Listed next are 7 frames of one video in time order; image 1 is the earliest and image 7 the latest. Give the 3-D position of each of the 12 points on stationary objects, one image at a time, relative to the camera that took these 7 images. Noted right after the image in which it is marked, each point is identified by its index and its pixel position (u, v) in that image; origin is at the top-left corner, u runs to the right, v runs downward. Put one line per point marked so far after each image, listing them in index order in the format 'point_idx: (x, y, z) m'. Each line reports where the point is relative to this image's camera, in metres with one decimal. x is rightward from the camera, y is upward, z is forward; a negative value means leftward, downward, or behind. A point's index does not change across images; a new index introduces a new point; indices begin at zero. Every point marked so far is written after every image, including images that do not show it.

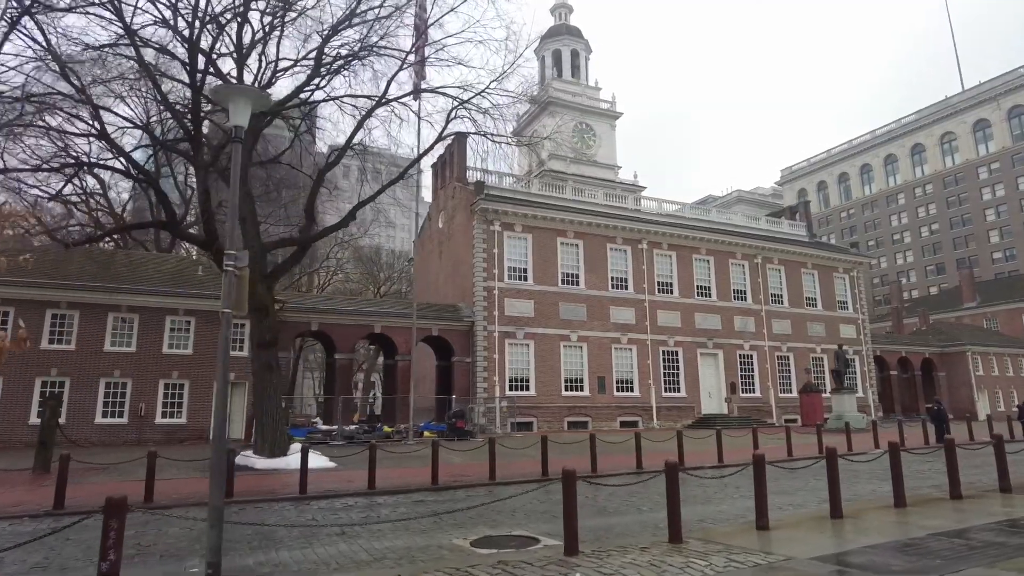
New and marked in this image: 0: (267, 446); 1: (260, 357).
0: (-5.7, -3.6, +14.8) m
1: (-6.1, -1.7, +15.1) m
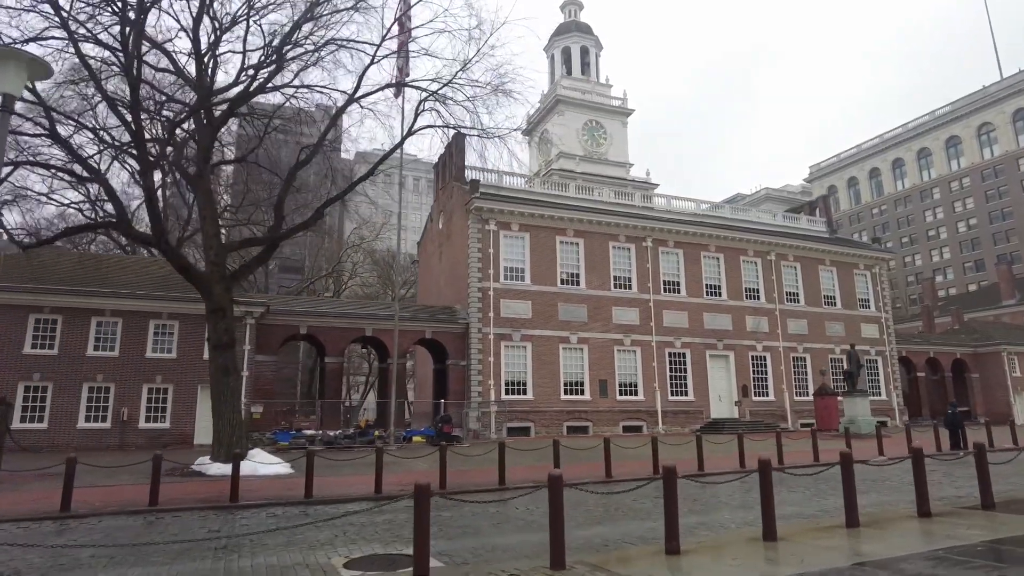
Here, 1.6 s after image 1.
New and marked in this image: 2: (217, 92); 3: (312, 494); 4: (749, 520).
0: (-6.5, -3.7, +14.3) m
1: (-6.8, -1.7, +14.7) m
2: (-7.0, +4.6, +15.0) m
3: (-3.5, -3.6, +11.2) m
4: (+3.1, -3.1, +8.4) m
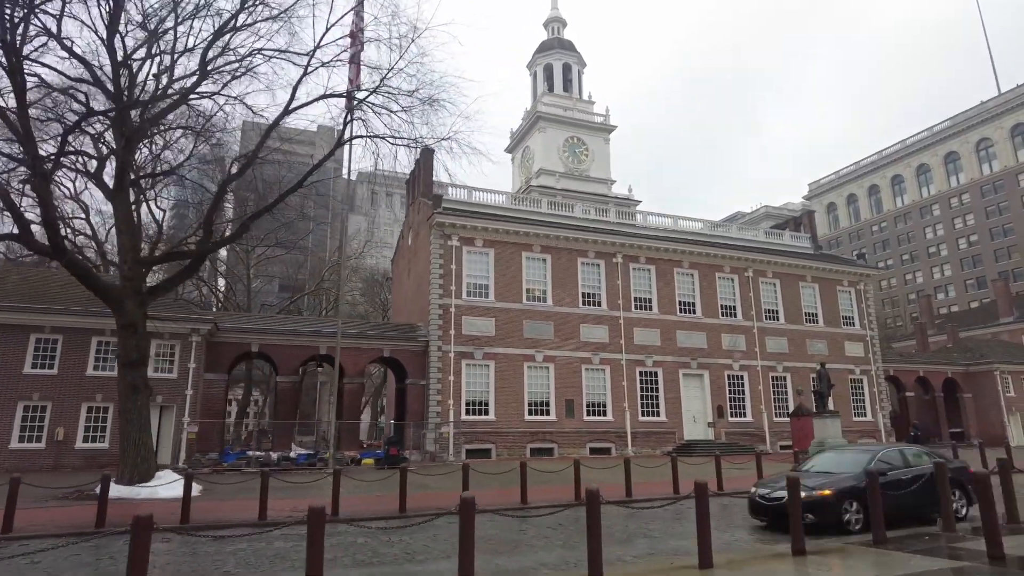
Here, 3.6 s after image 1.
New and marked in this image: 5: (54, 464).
0: (-8.3, -4.0, +13.6) m
1: (-8.6, -2.0, +14.1) m
2: (-8.7, +4.3, +14.6) m
3: (-5.3, -3.8, +10.5) m
4: (+1.3, -3.2, +7.6) m
5: (-14.3, -5.5, +19.8) m
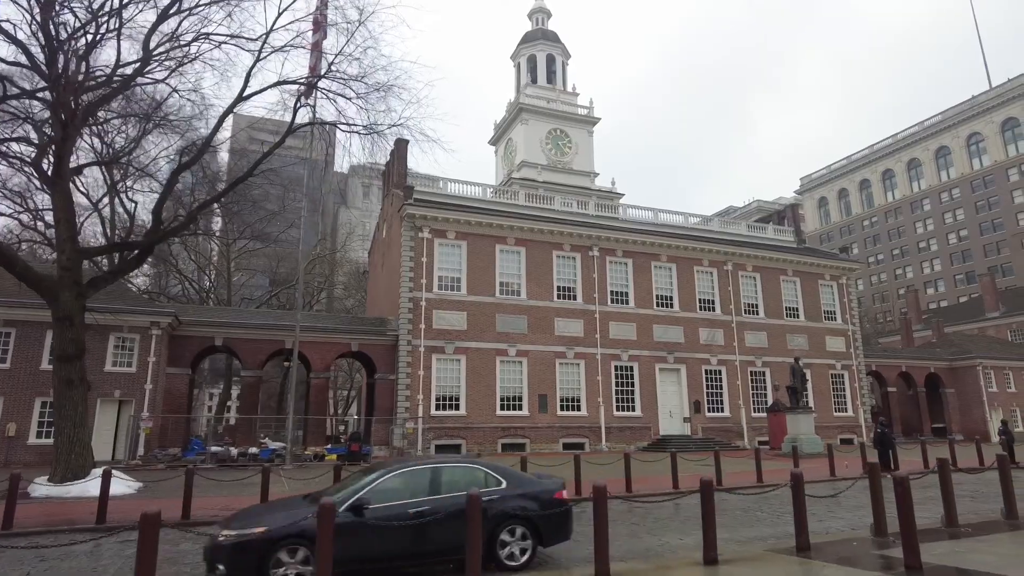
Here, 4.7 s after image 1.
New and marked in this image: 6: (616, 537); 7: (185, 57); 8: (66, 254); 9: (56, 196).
0: (-9.4, -3.8, +13.2) m
1: (-9.7, -1.8, +13.6) m
2: (-9.8, +4.5, +14.1) m
3: (-6.4, -3.7, +10.0) m
4: (+0.2, -3.1, +7.2) m
5: (-15.5, -5.3, +19.4) m
6: (+1.4, -3.4, +8.6) m
7: (-8.4, +5.9, +16.2) m
8: (-10.0, +0.8, +14.3) m
9: (-10.5, +2.1, +14.6) m
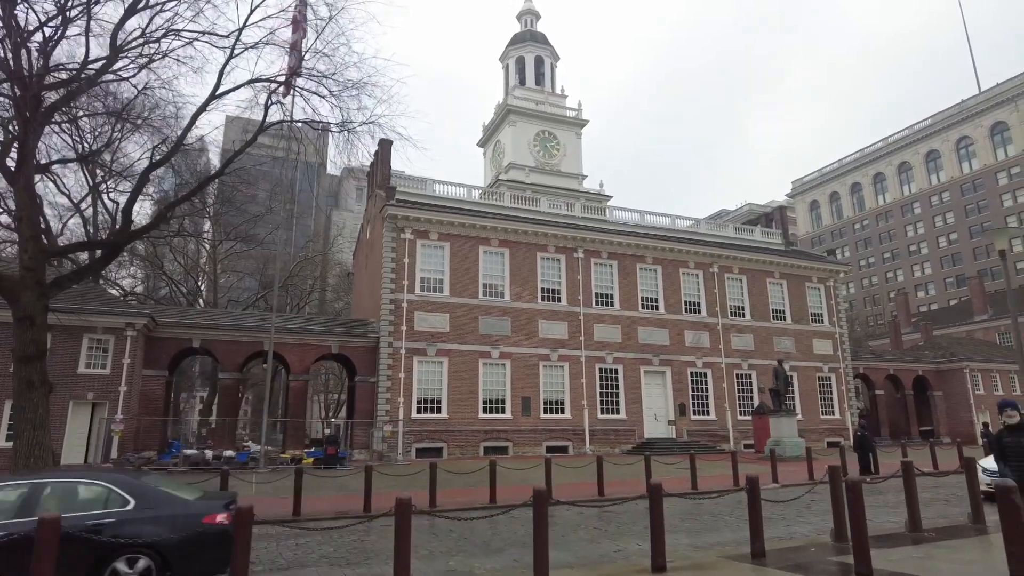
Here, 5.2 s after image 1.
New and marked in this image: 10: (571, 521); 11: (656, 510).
0: (-10.0, -3.8, +12.9) m
1: (-10.3, -1.8, +13.3) m
2: (-10.4, +4.5, +13.8) m
3: (-7.0, -3.7, +9.7) m
4: (-0.4, -3.1, +7.0) m
5: (-16.1, -5.3, +19.0) m
6: (+0.8, -3.4, +8.4) m
7: (-9.0, +5.9, +15.9) m
8: (-10.6, +0.8, +14.0) m
9: (-11.1, +2.1, +14.3) m
10: (+1.0, -3.8, +10.3) m
11: (+1.5, -2.2, +6.3) m
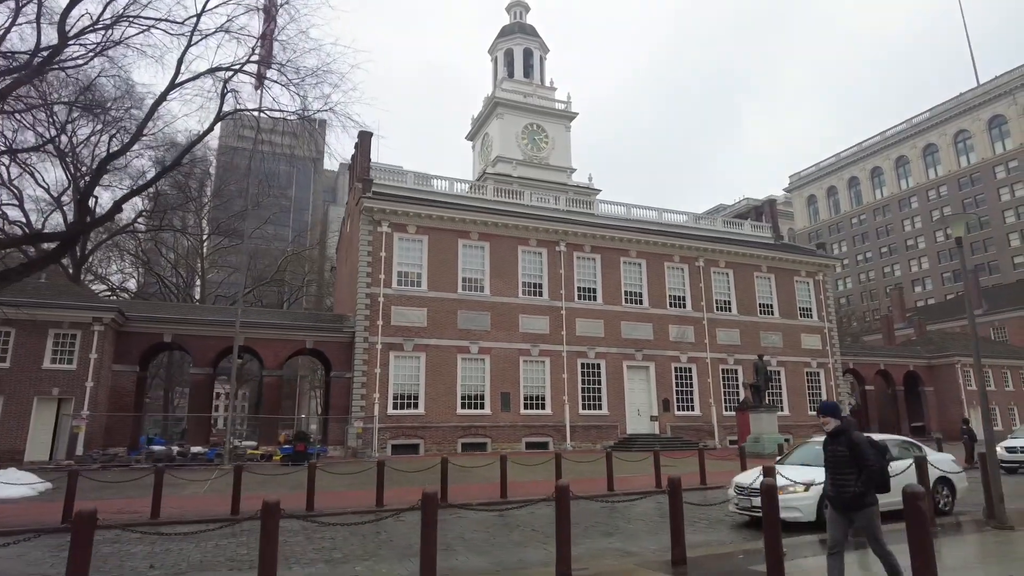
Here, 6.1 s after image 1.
0: (-10.9, -3.6, +12.5) m
1: (-11.2, -1.6, +12.9) m
2: (-11.4, +4.7, +13.4) m
3: (-7.9, -3.5, +9.4) m
4: (-1.3, -3.0, +6.6) m
5: (-17.0, -5.1, +18.7) m
6: (-0.1, -3.2, +8.0) m
7: (-9.9, +6.1, +15.5) m
8: (-11.5, +0.9, +13.6) m
9: (-12.0, +2.3, +13.9) m
10: (0.0, -3.6, +9.9) m
11: (+0.5, -2.1, +5.9) m
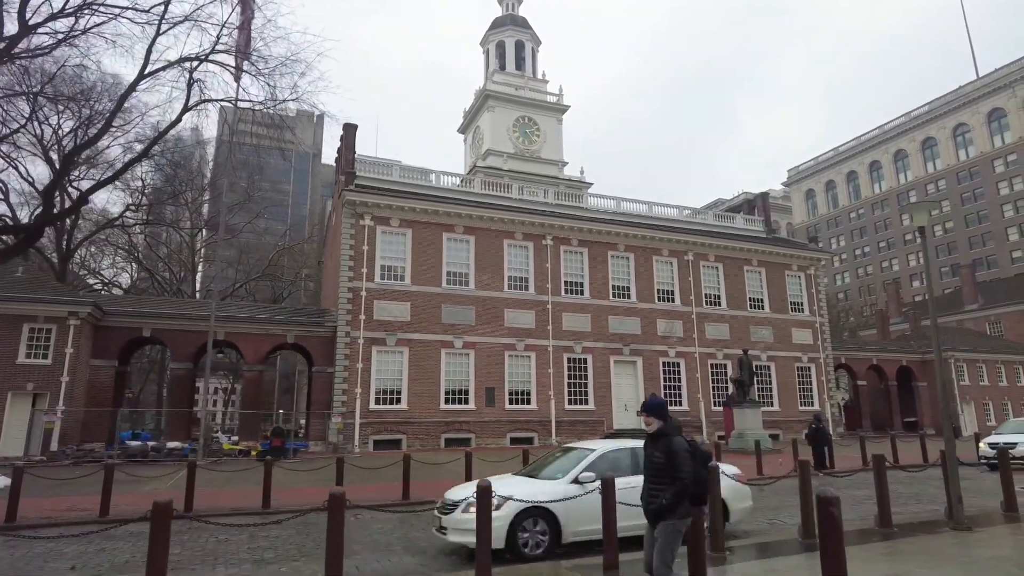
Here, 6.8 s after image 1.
0: (-11.6, -3.5, +12.3) m
1: (-11.9, -1.5, +12.7) m
2: (-12.0, +4.8, +13.1) m
3: (-8.6, -3.4, +9.2) m
4: (-2.0, -2.9, +6.3) m
5: (-17.7, -4.9, +18.5) m
6: (-0.8, -3.1, +7.8) m
7: (-10.5, +6.3, +15.2) m
8: (-12.2, +1.1, +13.4) m
9: (-12.7, +2.4, +13.7) m
10: (-0.6, -3.5, +9.6) m
11: (-0.2, -2.0, +5.7) m
